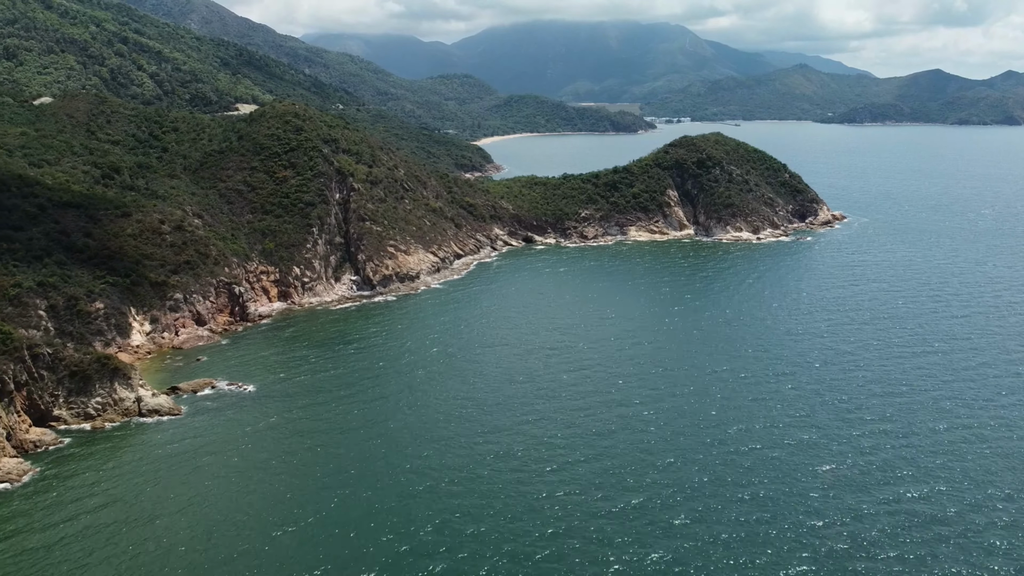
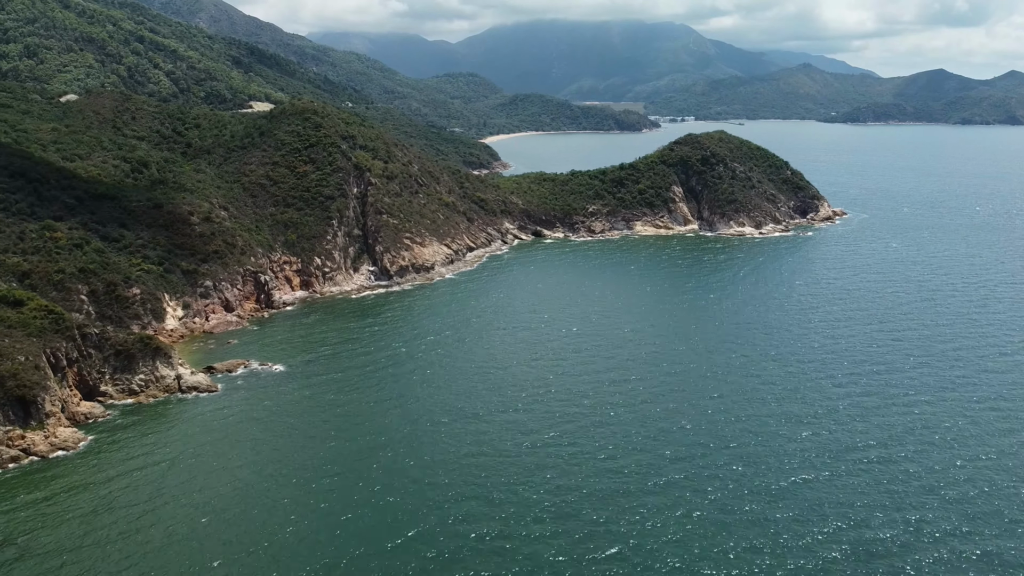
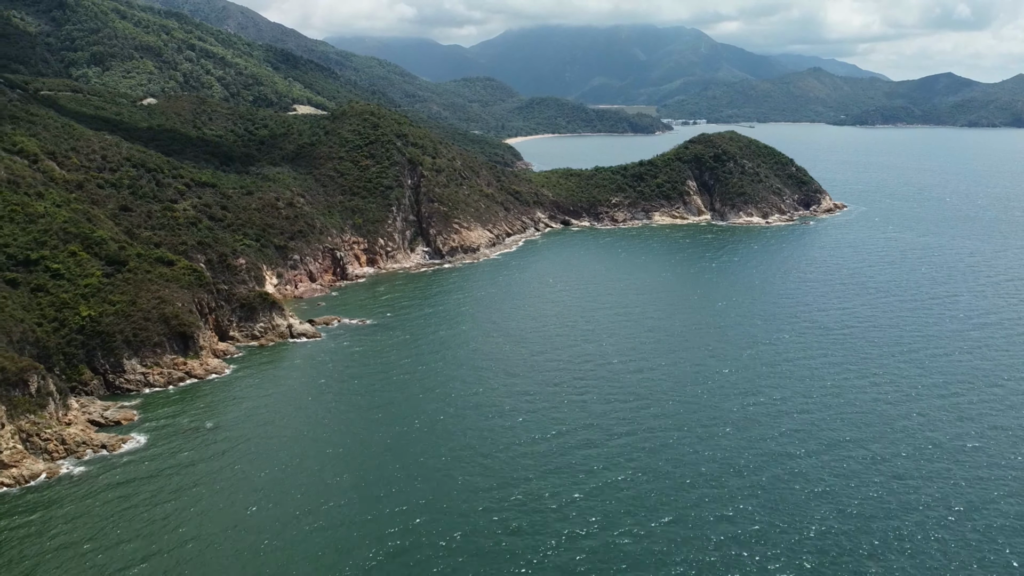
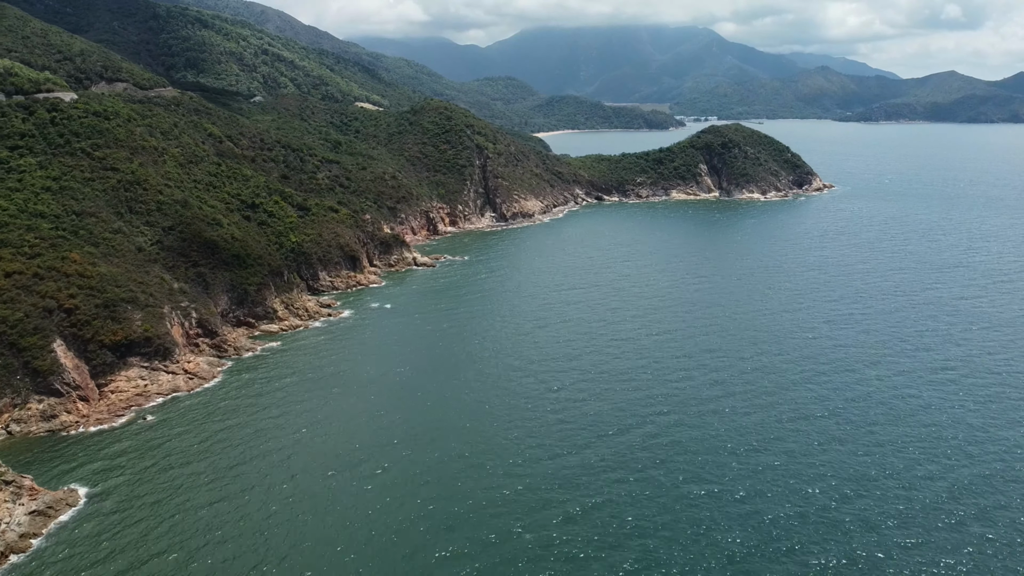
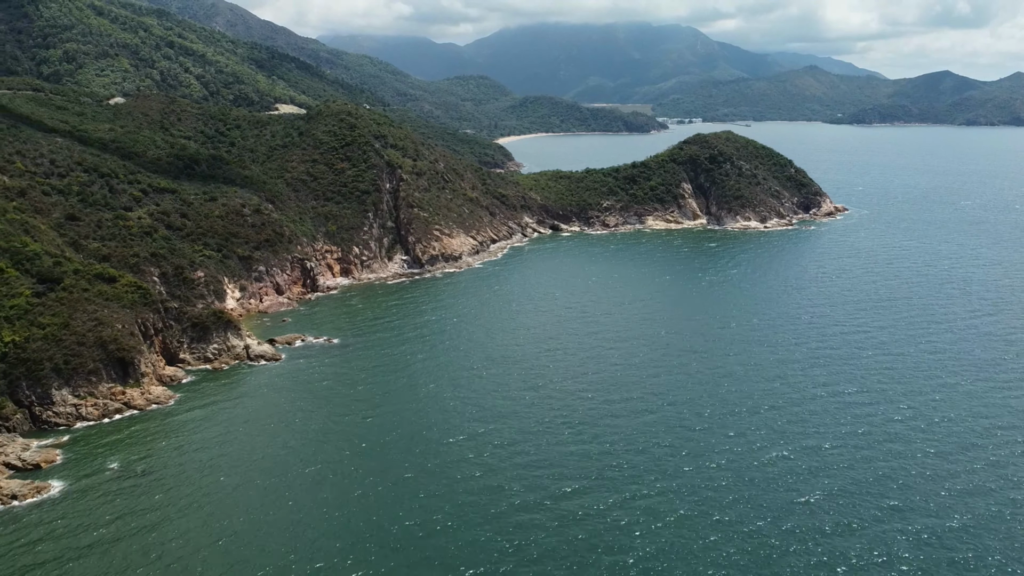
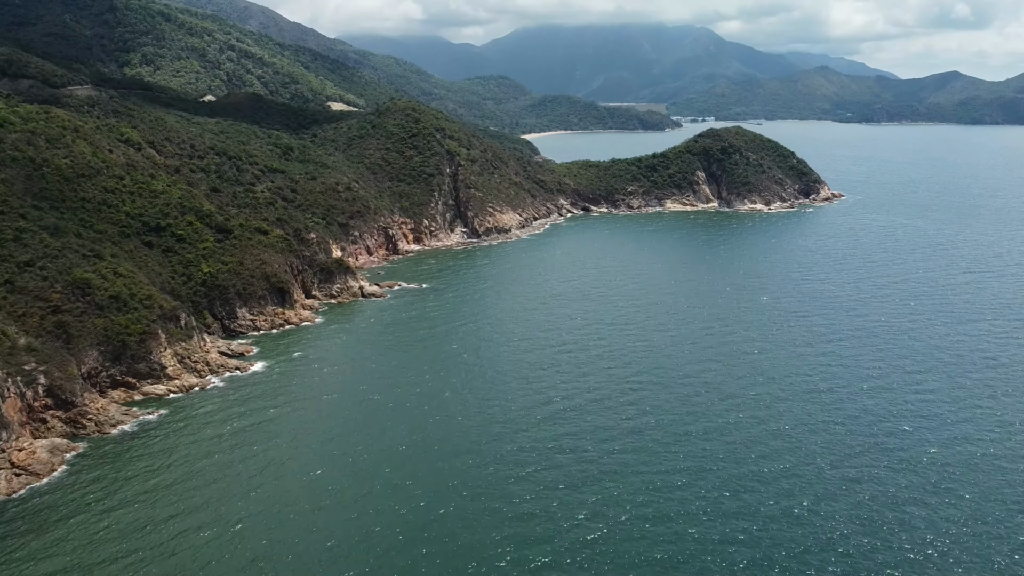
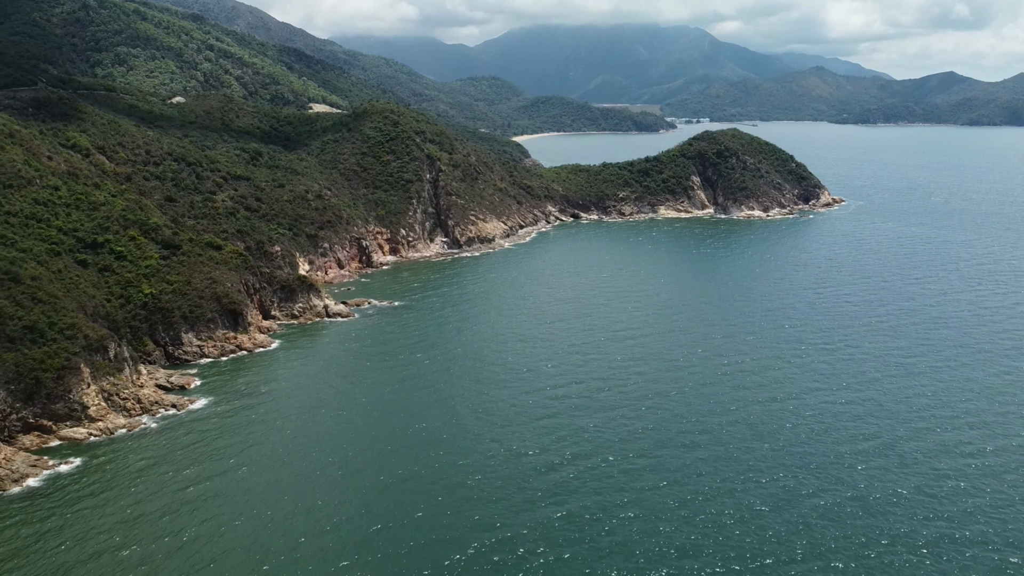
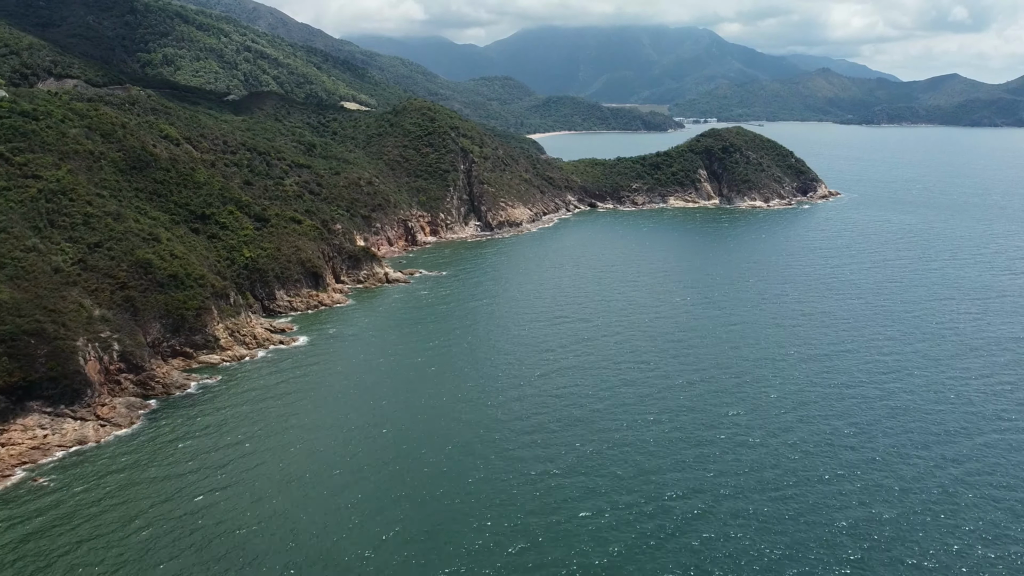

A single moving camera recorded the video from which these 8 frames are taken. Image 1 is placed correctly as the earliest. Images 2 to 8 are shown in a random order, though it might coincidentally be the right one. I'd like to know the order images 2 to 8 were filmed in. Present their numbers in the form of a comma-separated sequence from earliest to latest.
2, 5, 3, 7, 6, 8, 4
